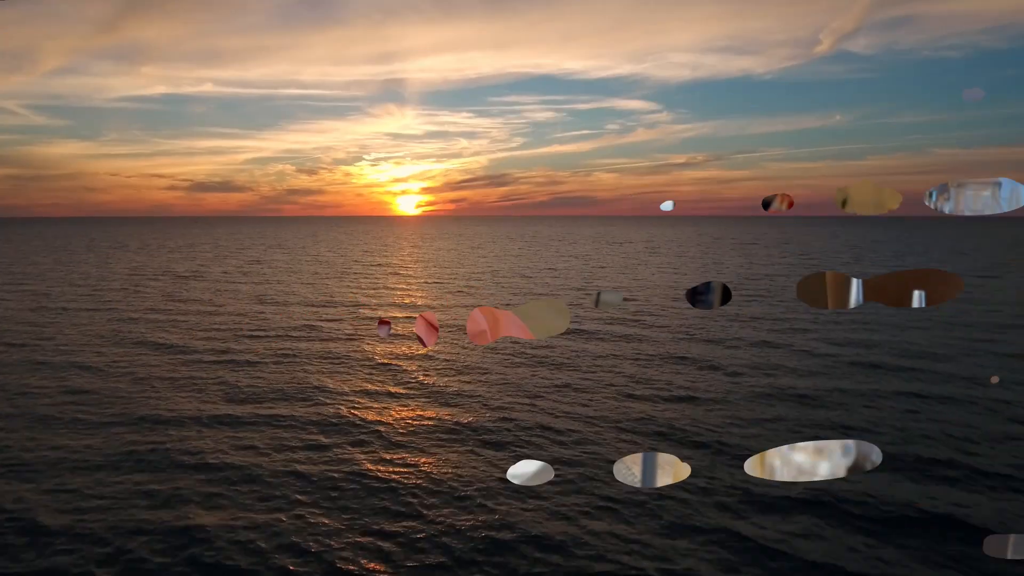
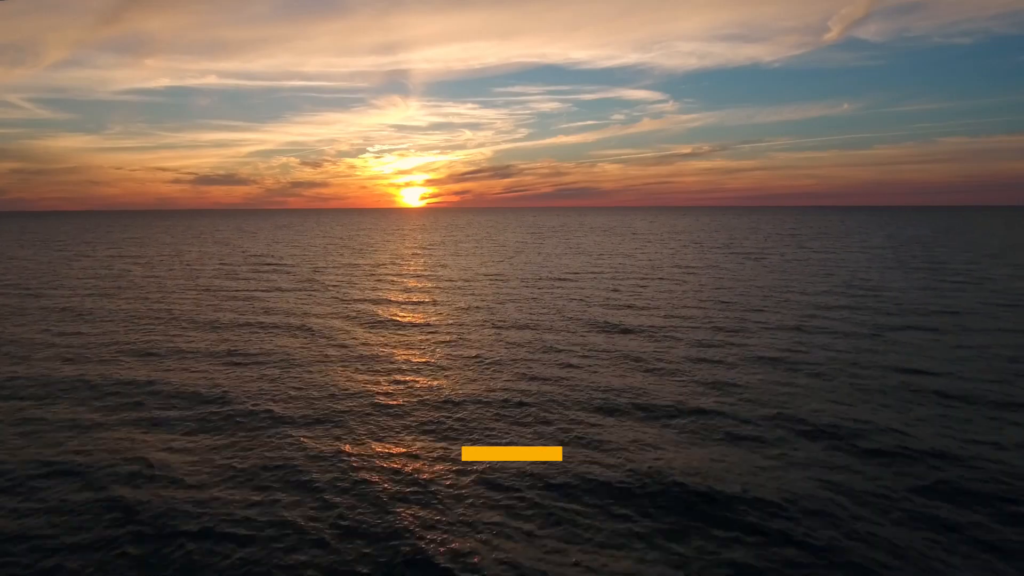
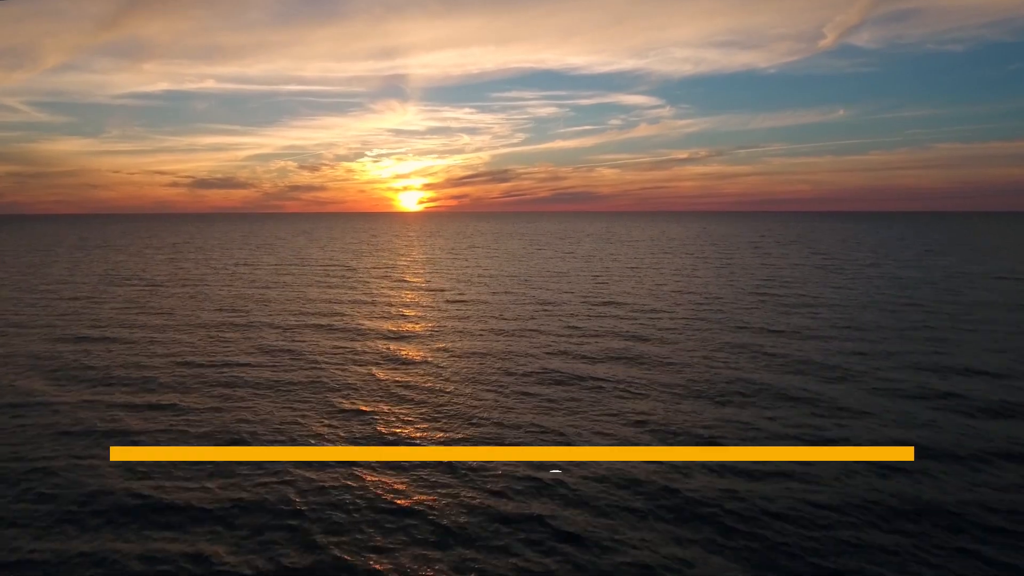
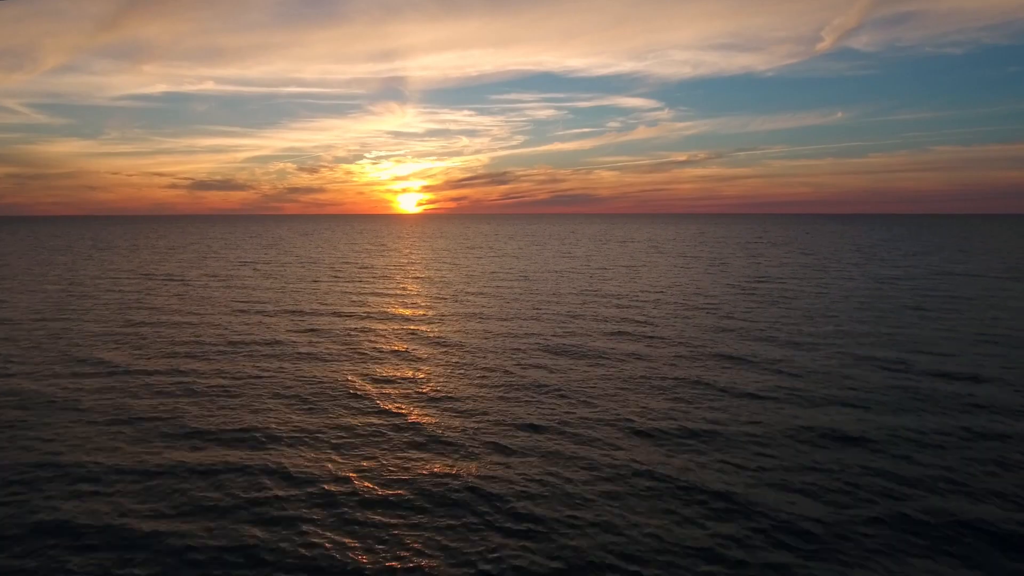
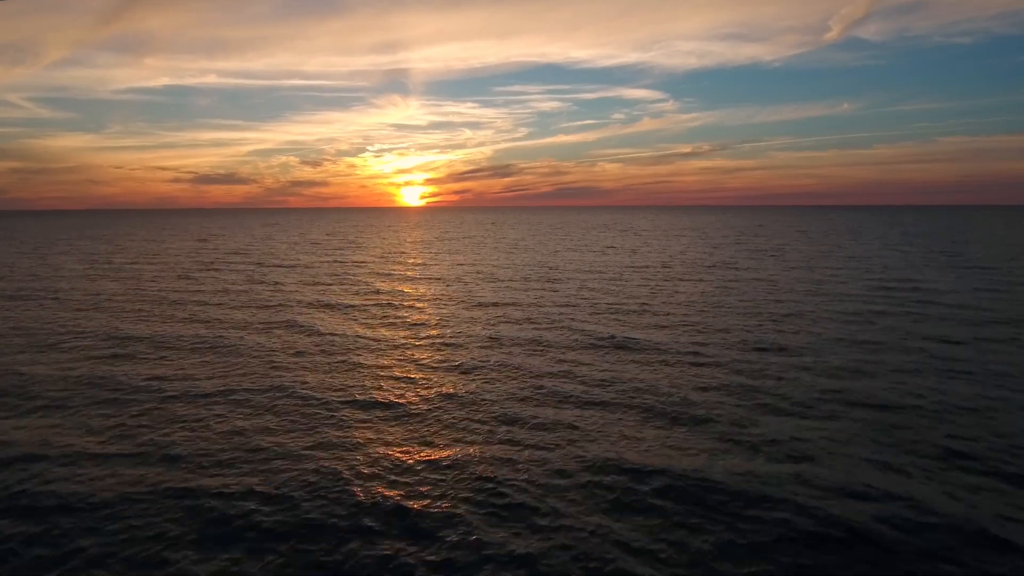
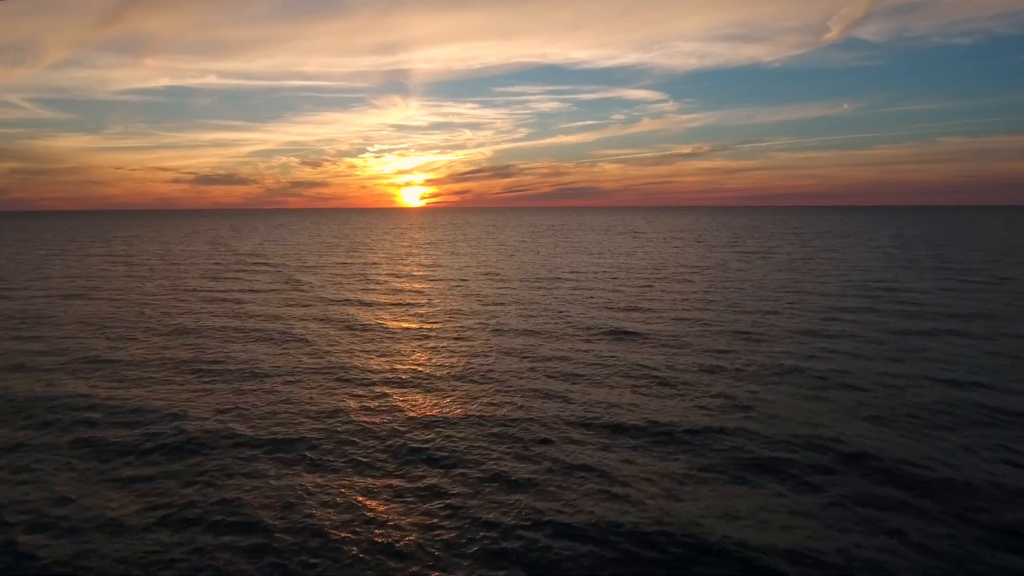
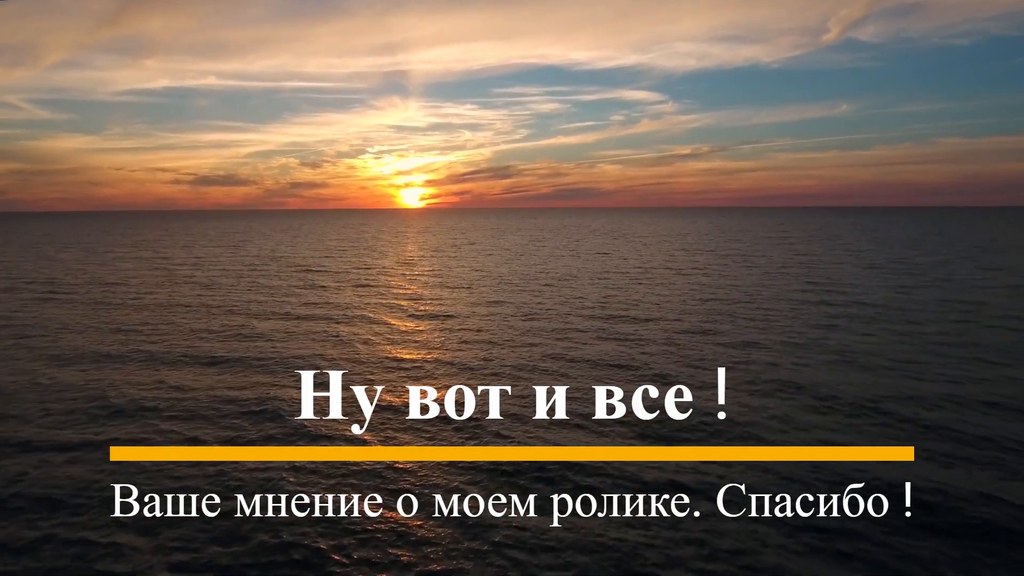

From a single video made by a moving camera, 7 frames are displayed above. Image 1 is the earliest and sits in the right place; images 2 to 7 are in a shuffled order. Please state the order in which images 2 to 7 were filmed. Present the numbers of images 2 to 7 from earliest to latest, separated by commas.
4, 3, 7, 2, 6, 5
